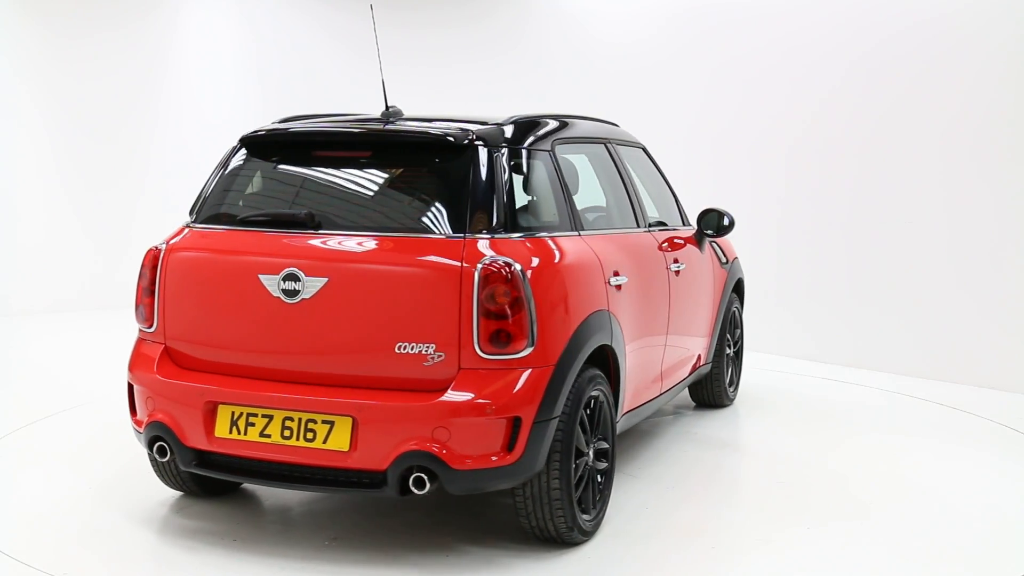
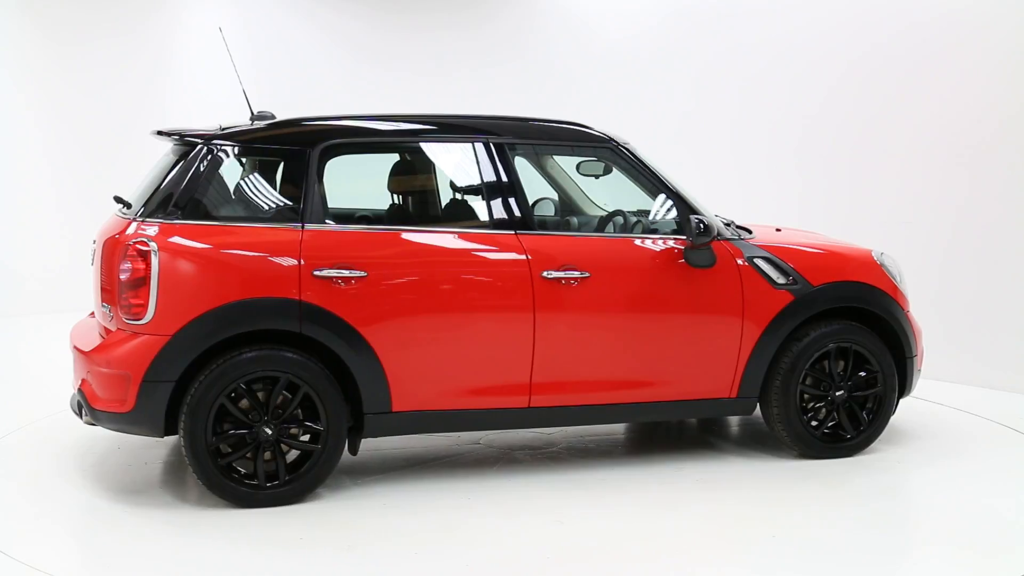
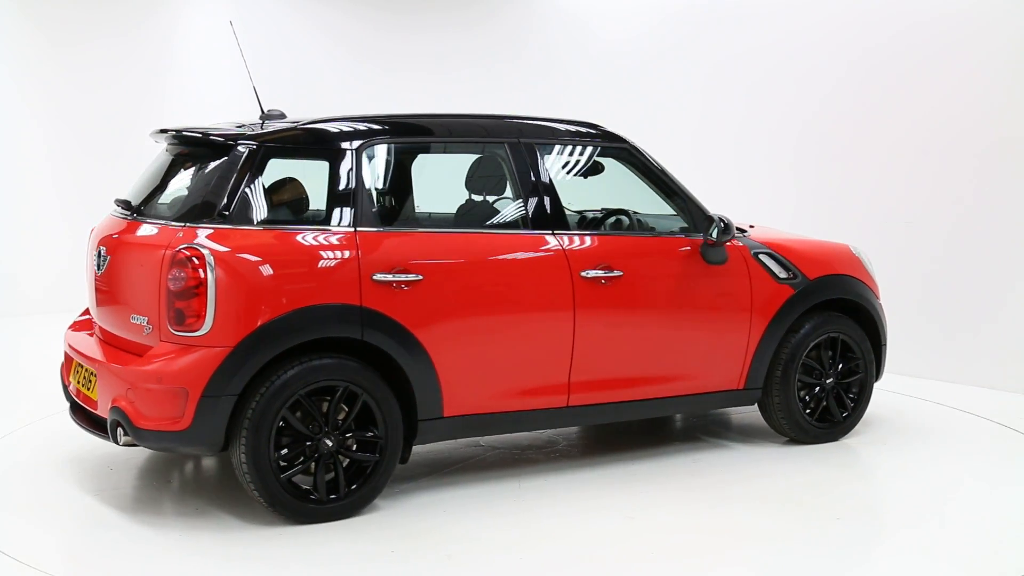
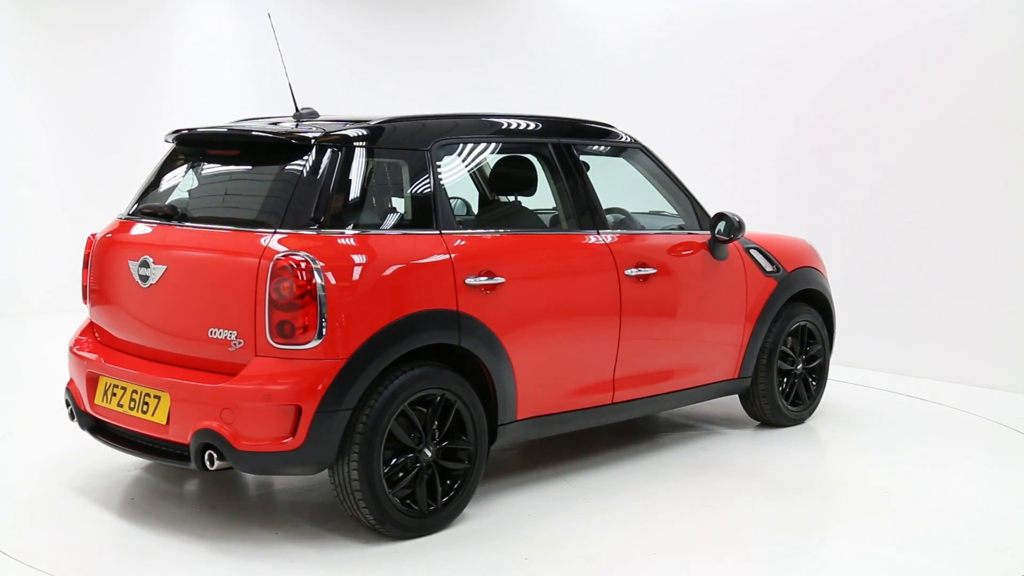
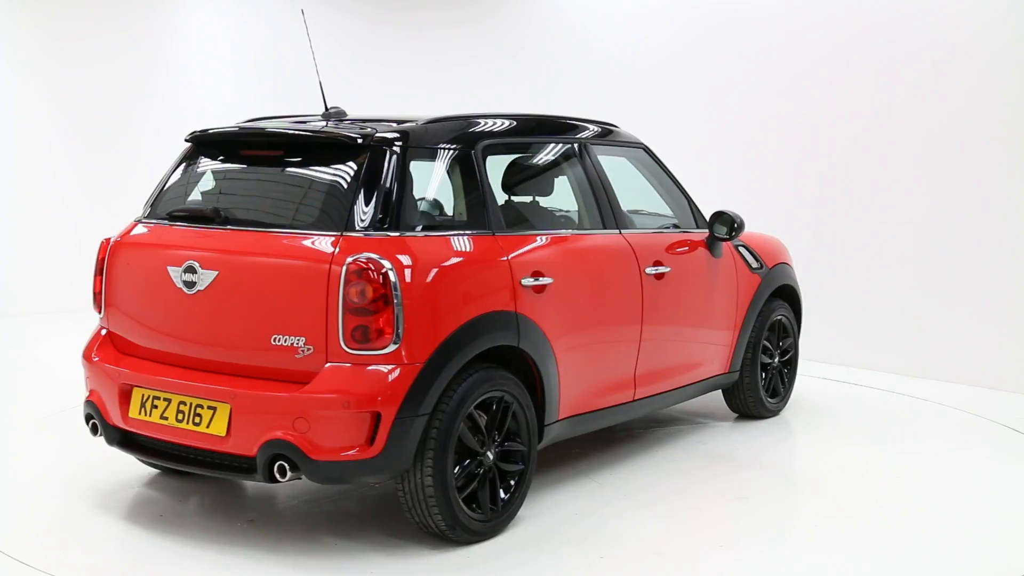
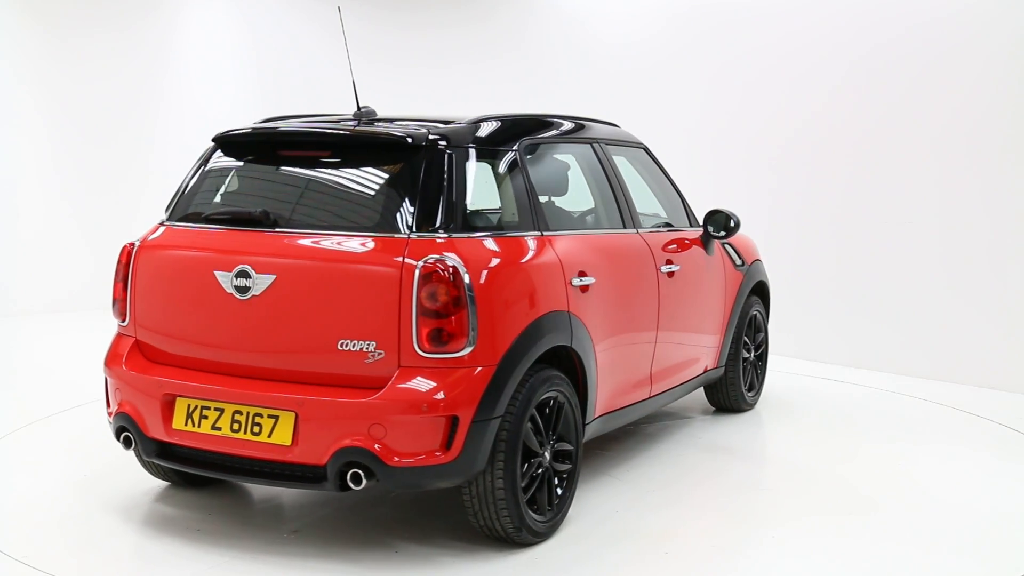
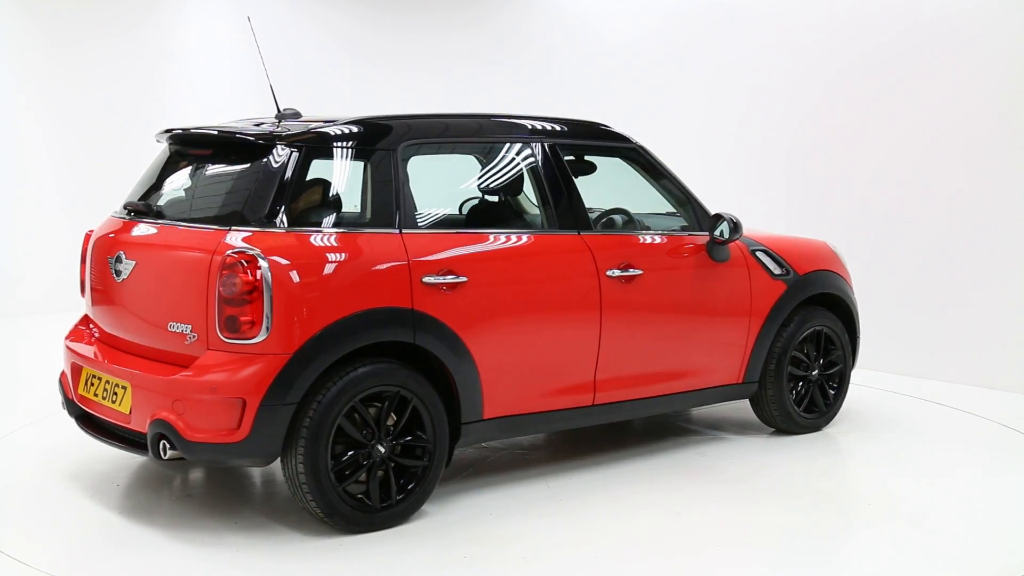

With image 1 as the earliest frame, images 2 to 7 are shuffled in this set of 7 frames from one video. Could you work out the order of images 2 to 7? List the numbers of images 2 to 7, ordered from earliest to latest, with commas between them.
6, 5, 4, 7, 3, 2
